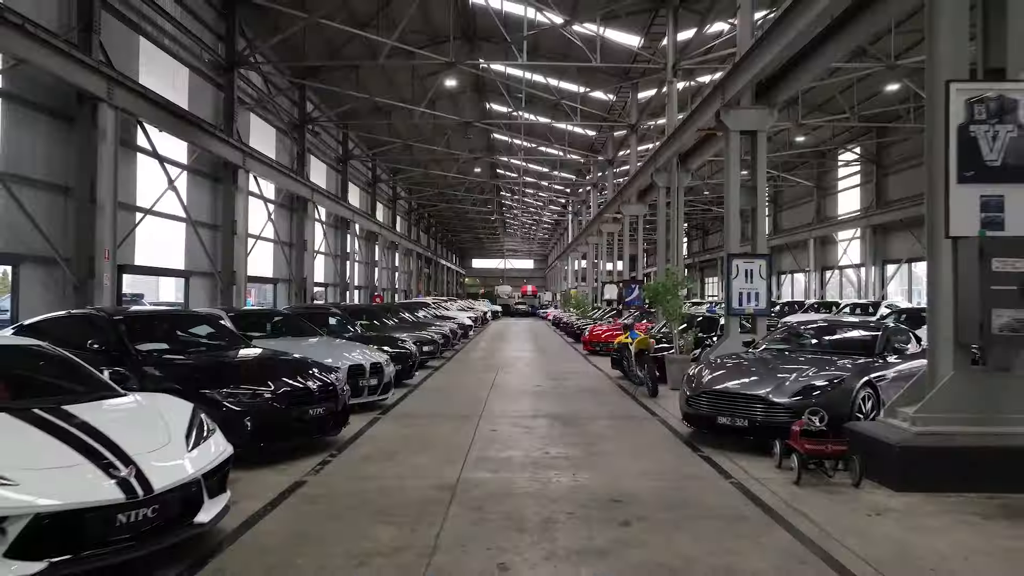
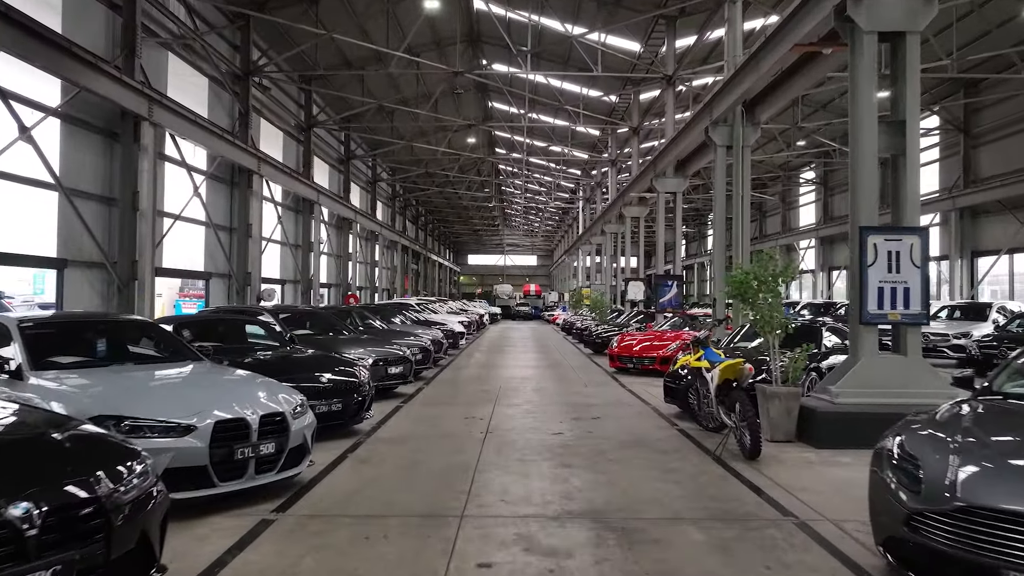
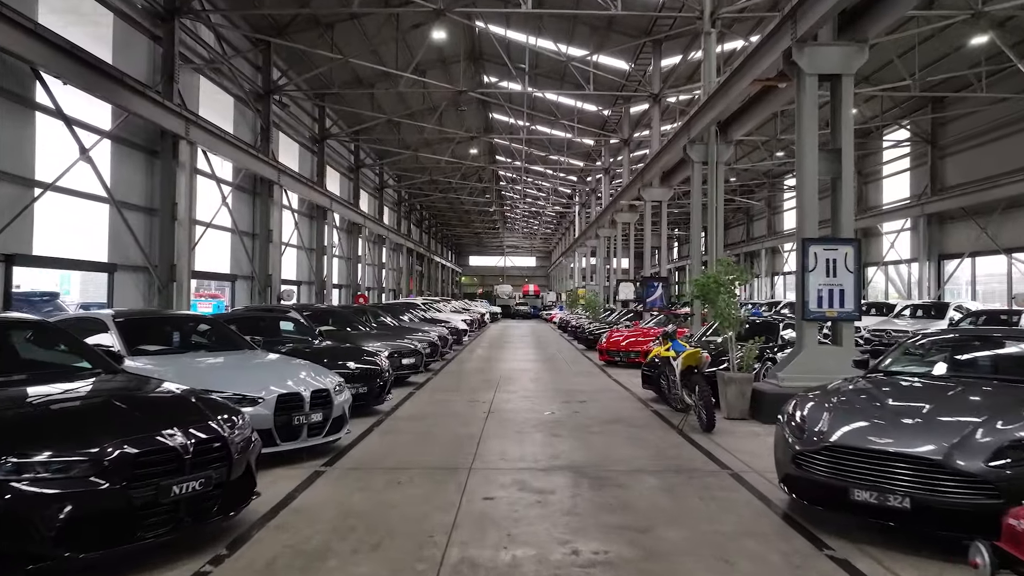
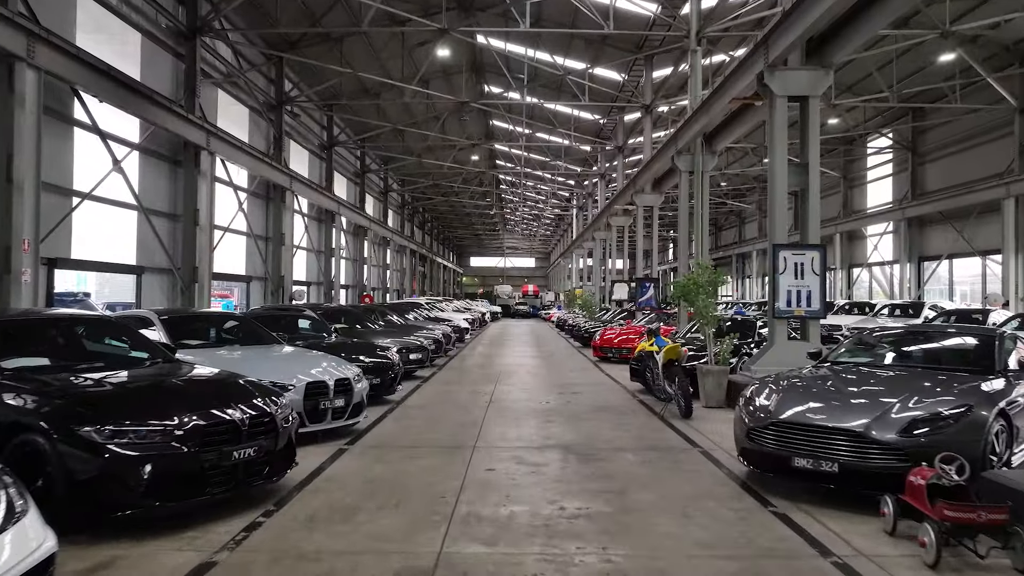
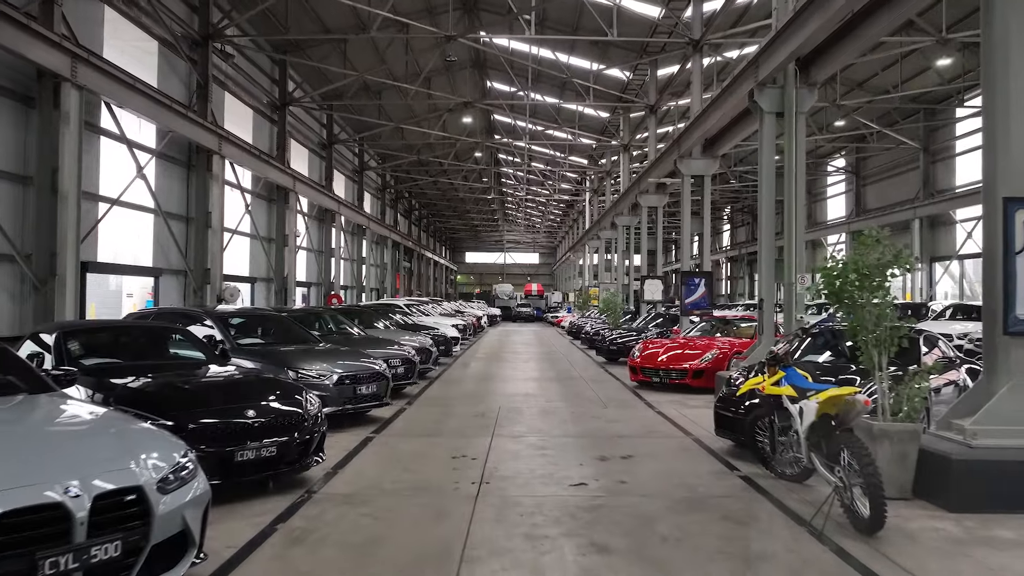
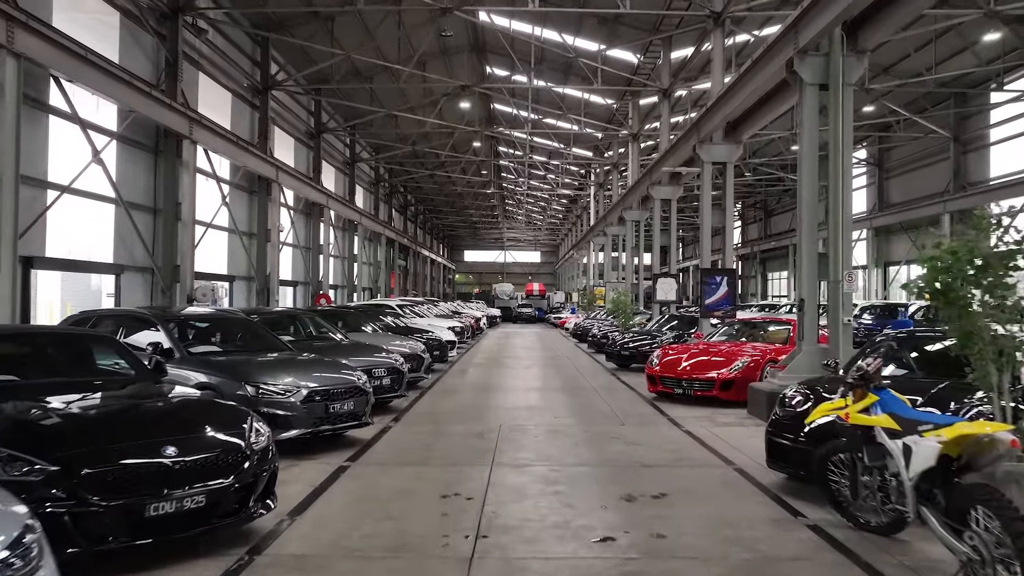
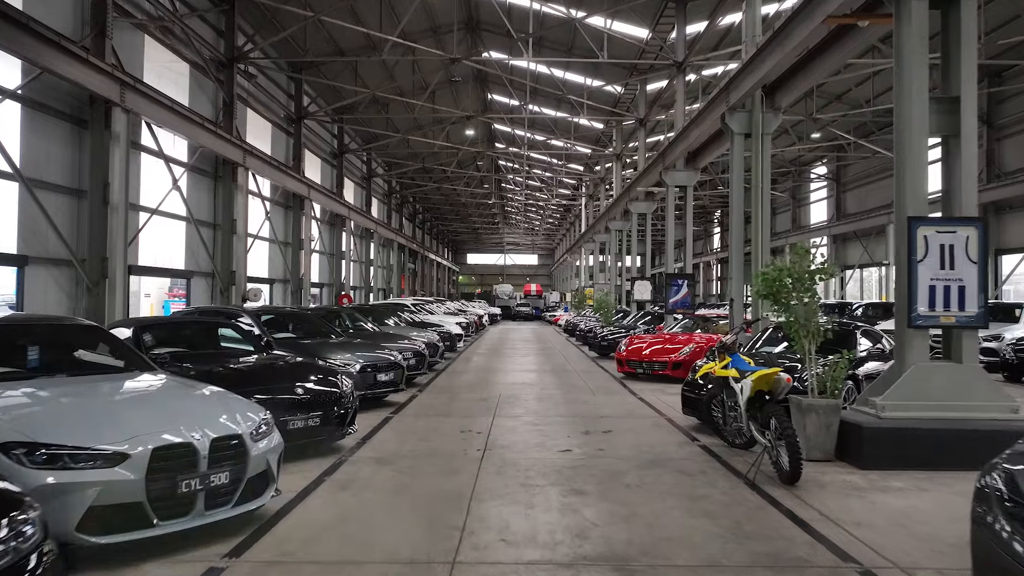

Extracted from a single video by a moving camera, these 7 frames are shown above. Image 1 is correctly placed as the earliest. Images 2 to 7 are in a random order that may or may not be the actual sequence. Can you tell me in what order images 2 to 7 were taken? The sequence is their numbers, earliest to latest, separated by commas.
4, 3, 2, 7, 5, 6
